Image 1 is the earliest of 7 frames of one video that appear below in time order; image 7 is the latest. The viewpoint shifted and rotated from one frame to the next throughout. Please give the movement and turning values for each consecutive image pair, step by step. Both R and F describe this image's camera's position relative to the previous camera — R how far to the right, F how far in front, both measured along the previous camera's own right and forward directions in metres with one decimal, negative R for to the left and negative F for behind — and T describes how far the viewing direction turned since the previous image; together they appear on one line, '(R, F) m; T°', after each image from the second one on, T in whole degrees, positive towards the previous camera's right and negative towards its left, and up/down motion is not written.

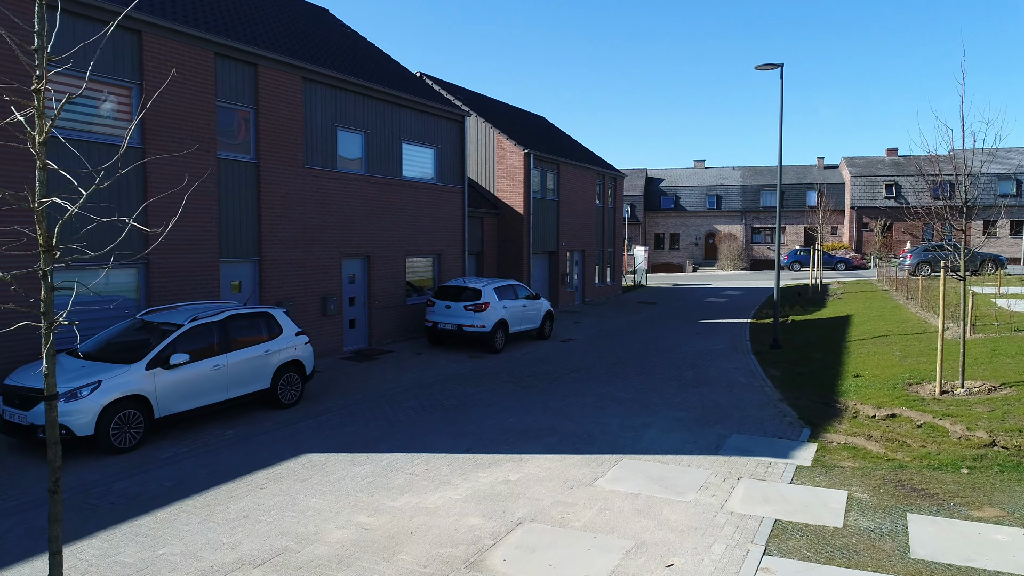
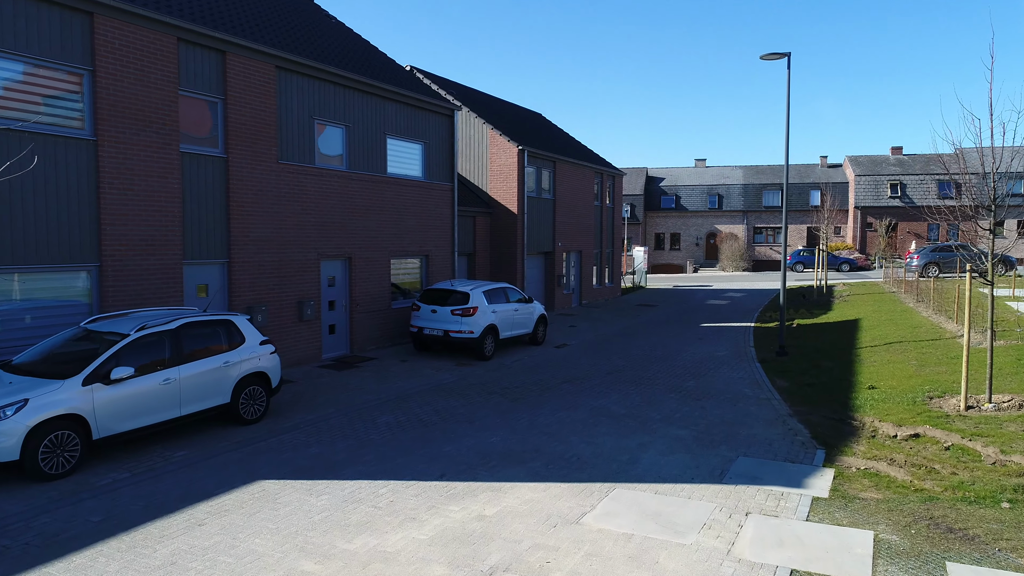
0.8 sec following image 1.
(+0.2, +0.9) m; 0°
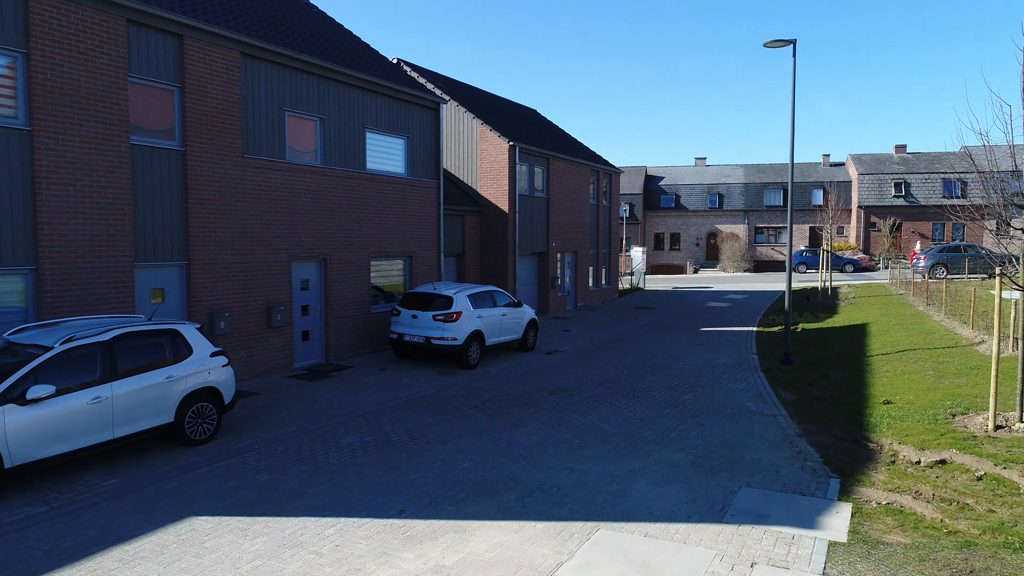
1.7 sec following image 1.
(+0.3, +0.9) m; 0°
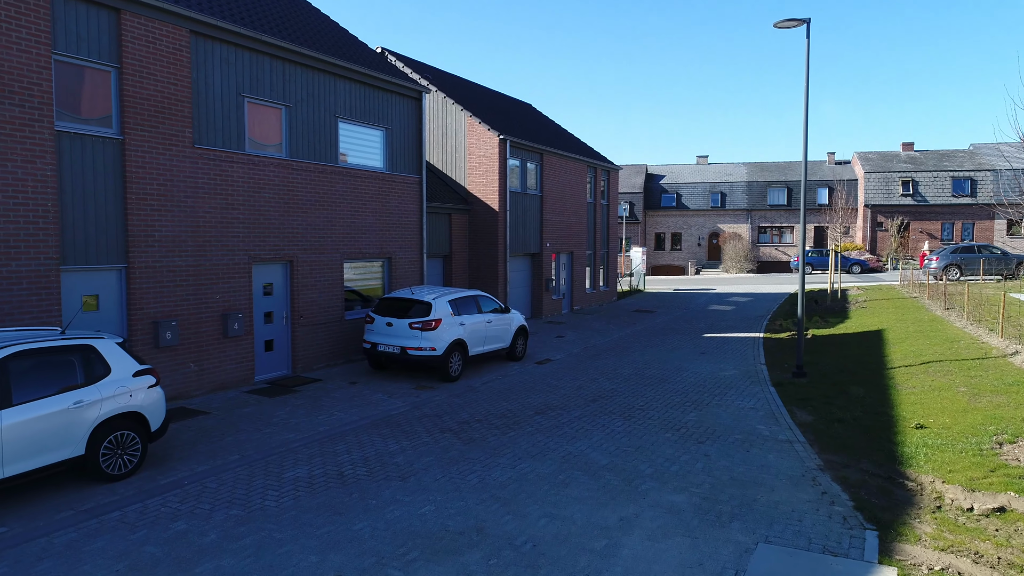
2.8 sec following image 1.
(+0.3, +1.2) m; 0°
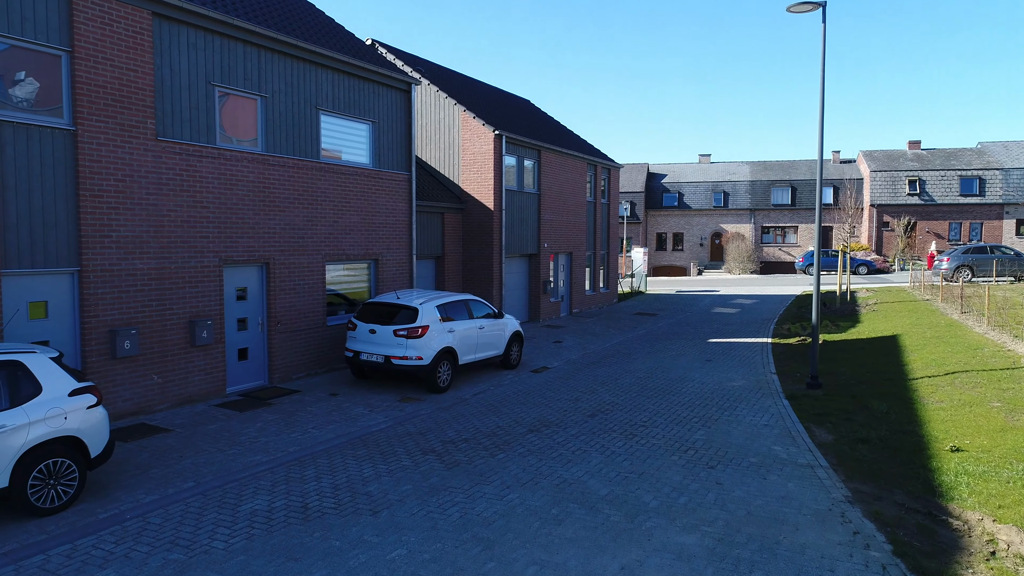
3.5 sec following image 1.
(+0.1, +0.8) m; 0°
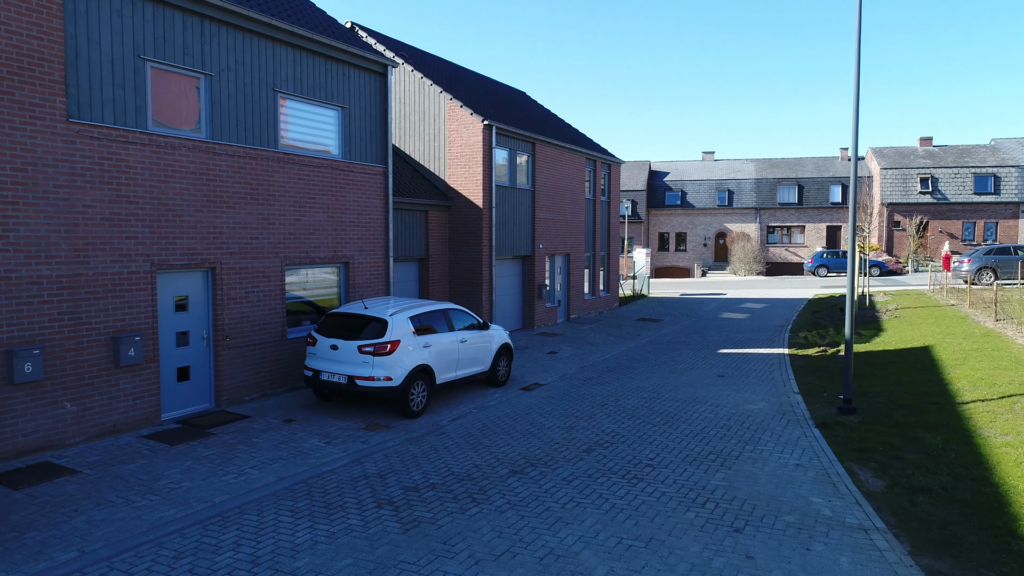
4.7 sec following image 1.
(+0.2, +1.5) m; 0°
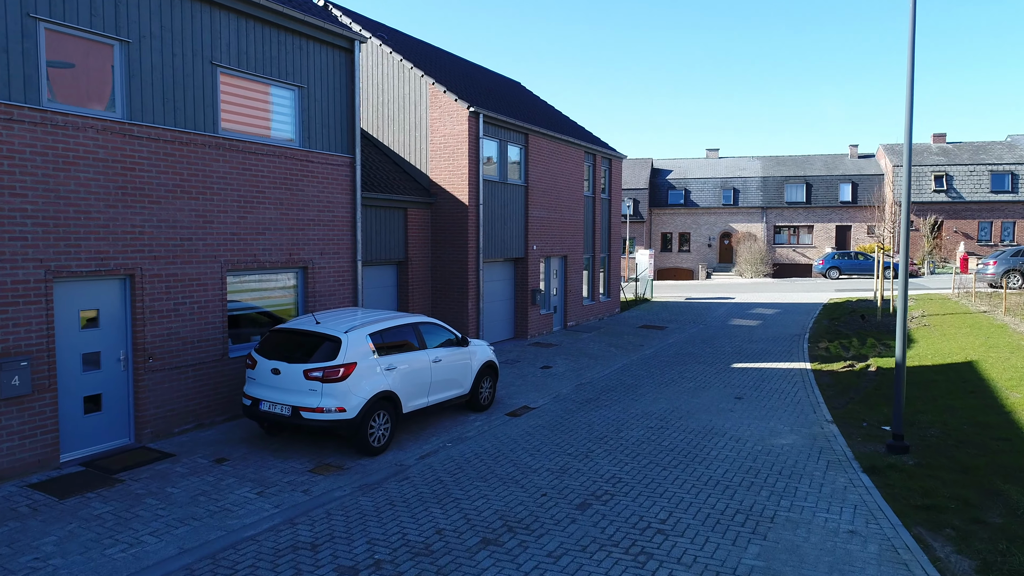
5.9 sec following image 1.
(+0.3, +1.7) m; 0°
